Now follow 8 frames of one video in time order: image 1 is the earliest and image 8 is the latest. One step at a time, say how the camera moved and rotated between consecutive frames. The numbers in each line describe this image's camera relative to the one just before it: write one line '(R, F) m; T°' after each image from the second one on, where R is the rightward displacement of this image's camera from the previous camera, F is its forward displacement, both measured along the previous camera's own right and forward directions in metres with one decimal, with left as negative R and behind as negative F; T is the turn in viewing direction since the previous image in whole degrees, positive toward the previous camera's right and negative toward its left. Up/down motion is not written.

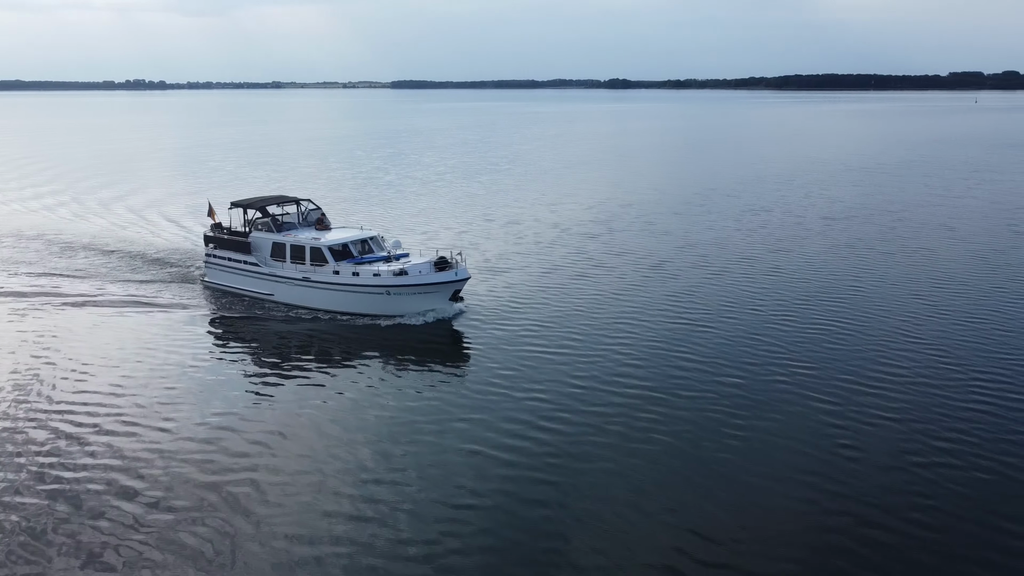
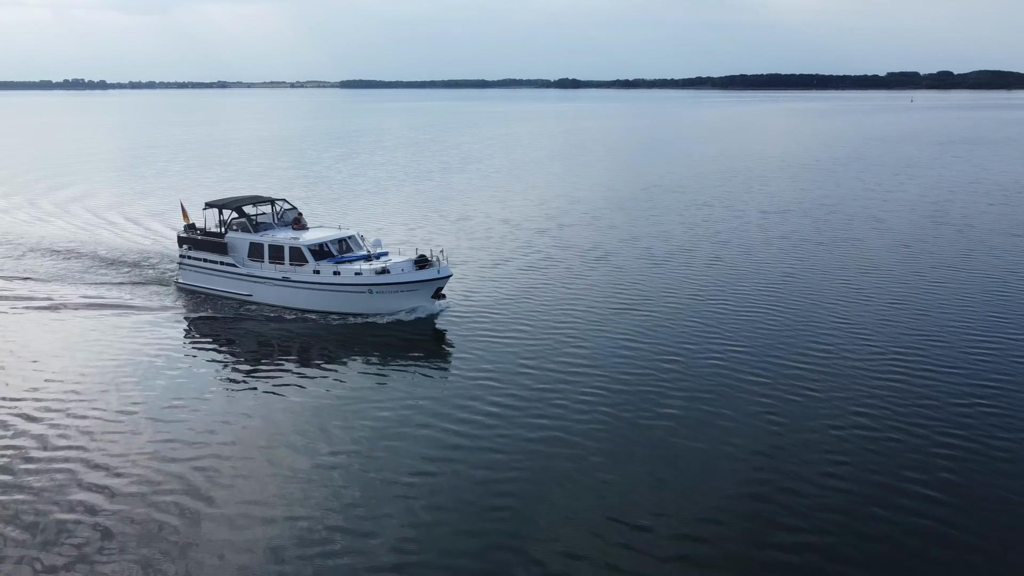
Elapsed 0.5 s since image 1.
(-1.2, -0.4) m; +3°
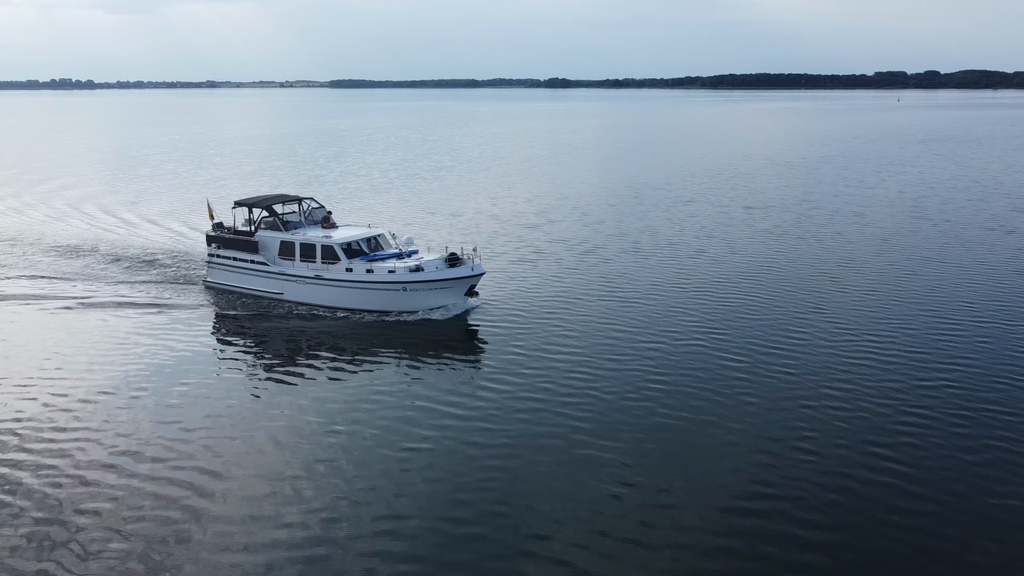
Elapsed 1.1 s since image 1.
(-1.7, -0.4) m; +1°
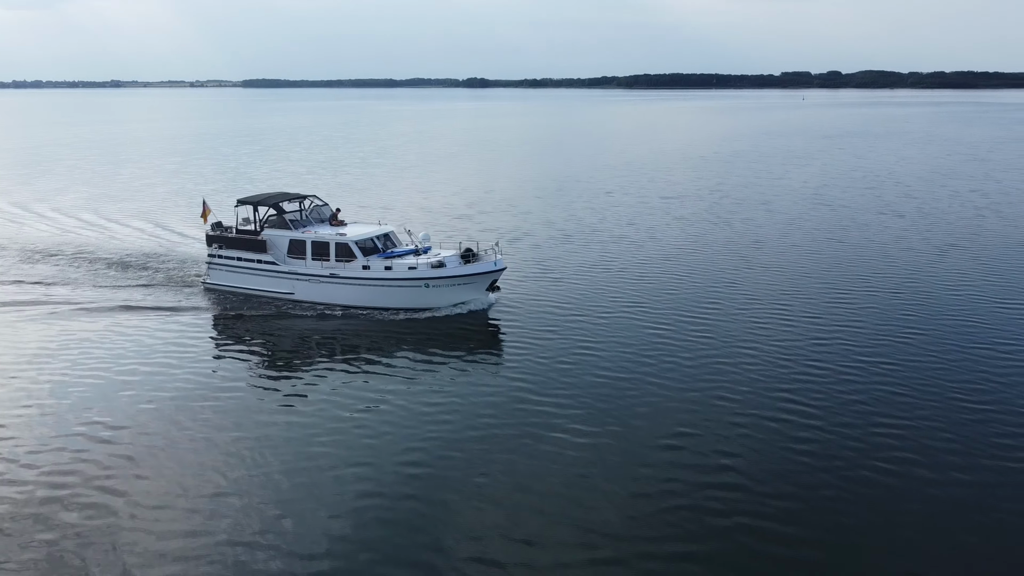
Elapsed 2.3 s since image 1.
(-4.1, +0.2) m; +6°
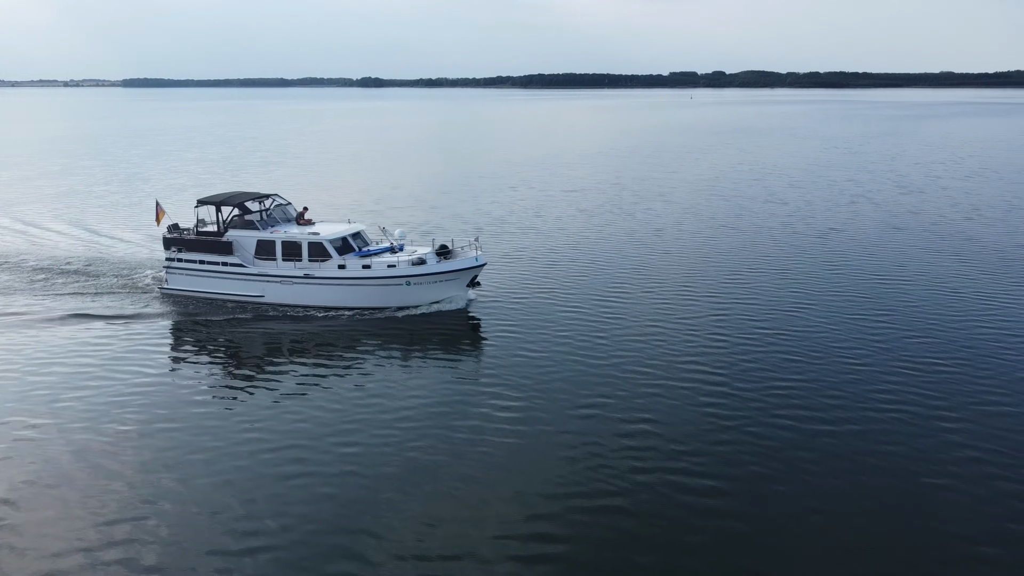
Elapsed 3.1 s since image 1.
(-3.3, +0.4) m; +7°
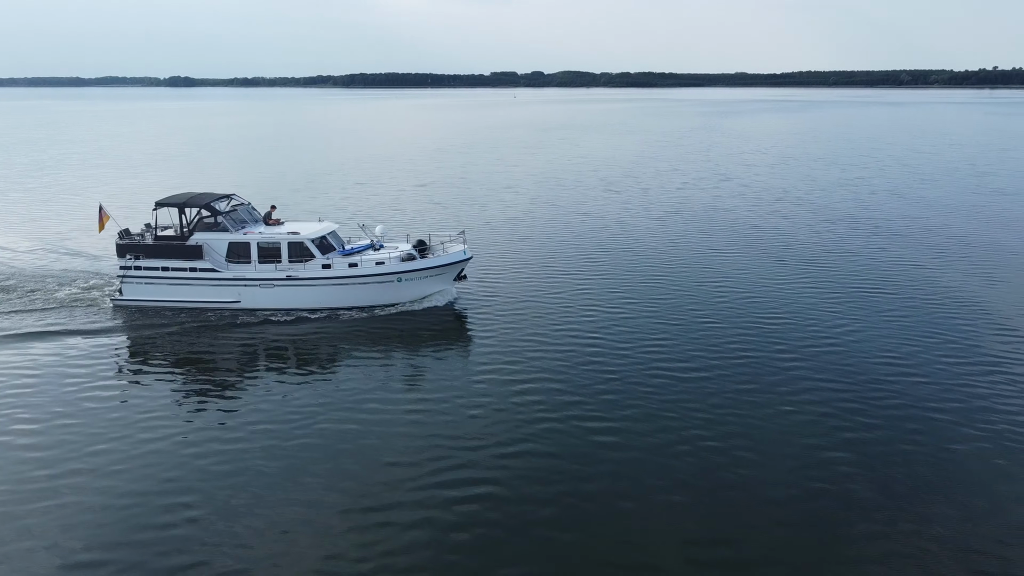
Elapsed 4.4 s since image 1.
(-6.4, +0.5) m; +12°
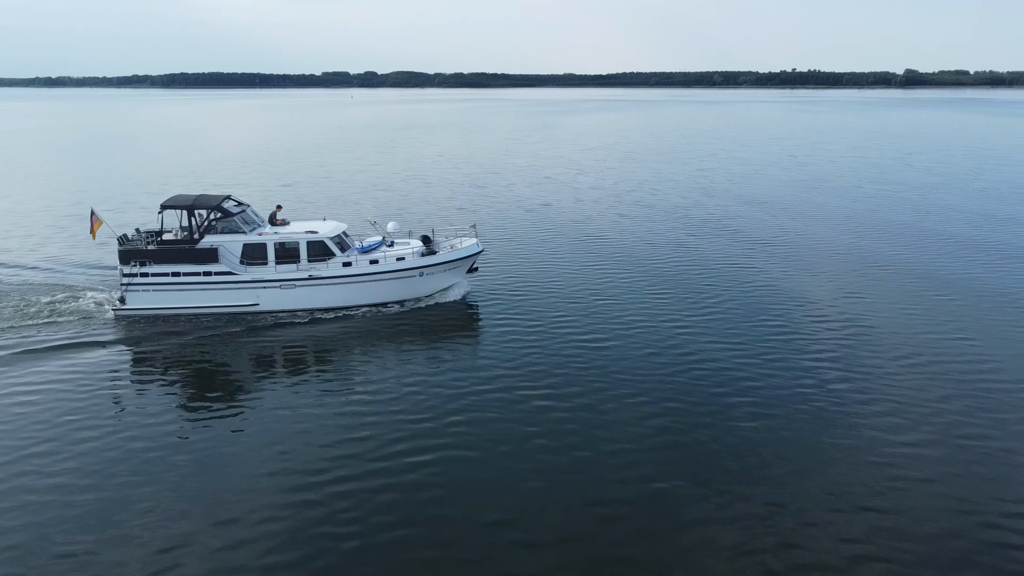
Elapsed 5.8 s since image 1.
(-7.1, -0.4) m; +11°
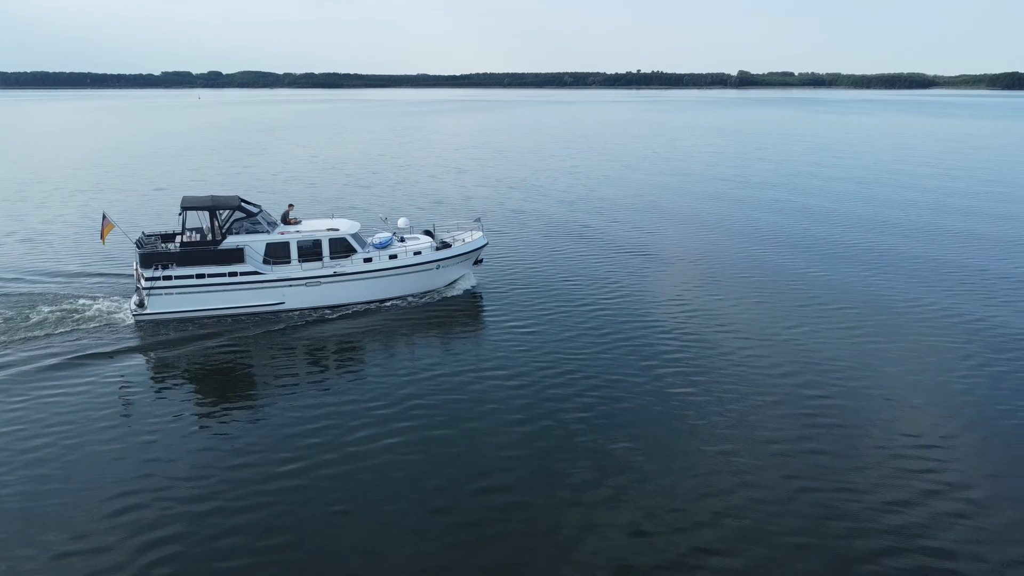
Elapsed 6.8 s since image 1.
(-6.2, -1.0) m; +10°
